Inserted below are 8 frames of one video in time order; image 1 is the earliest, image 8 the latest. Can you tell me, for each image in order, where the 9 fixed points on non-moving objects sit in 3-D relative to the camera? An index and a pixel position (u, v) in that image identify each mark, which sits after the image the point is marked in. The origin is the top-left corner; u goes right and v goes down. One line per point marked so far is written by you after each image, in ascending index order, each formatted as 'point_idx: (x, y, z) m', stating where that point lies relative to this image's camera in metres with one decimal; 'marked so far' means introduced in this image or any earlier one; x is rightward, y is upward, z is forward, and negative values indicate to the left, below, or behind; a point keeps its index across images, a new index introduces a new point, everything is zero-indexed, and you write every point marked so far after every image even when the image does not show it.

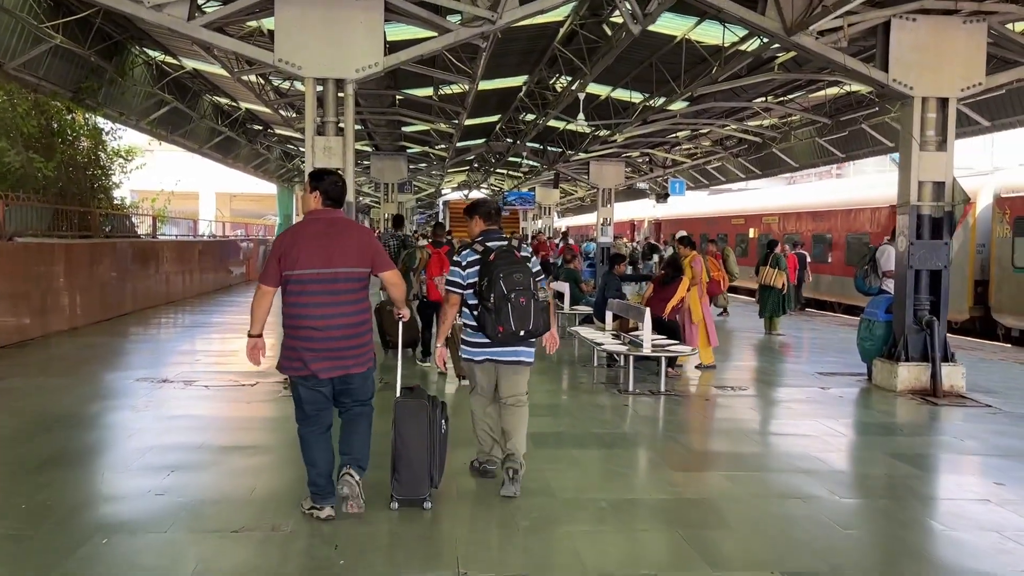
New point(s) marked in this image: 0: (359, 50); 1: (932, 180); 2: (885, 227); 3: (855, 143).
0: (-1.6, +2.5, +8.9) m
1: (+4.6, +1.2, +9.2) m
2: (+8.5, +1.4, +19.3) m
3: (+7.8, +3.3, +19.3) m
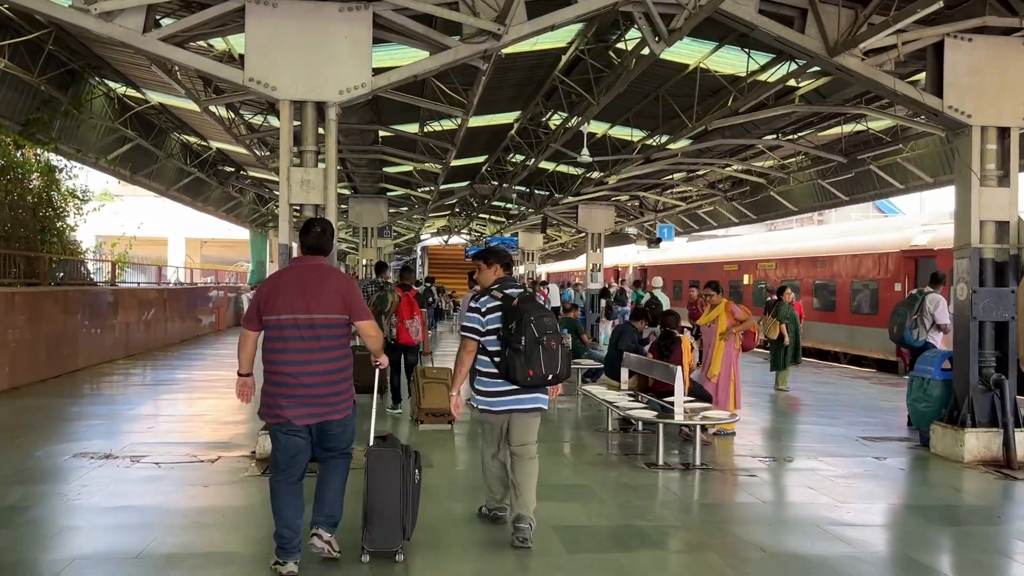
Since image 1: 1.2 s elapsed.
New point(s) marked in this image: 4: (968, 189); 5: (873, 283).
0: (-1.5, +2.0, +7.7) m
1: (+4.7, +0.7, +8.1) m
2: (+8.2, +0.3, +18.3) m
3: (+7.6, +2.3, +18.4) m
4: (+4.4, +1.0, +8.2) m
5: (+8.1, +0.1, +19.0) m
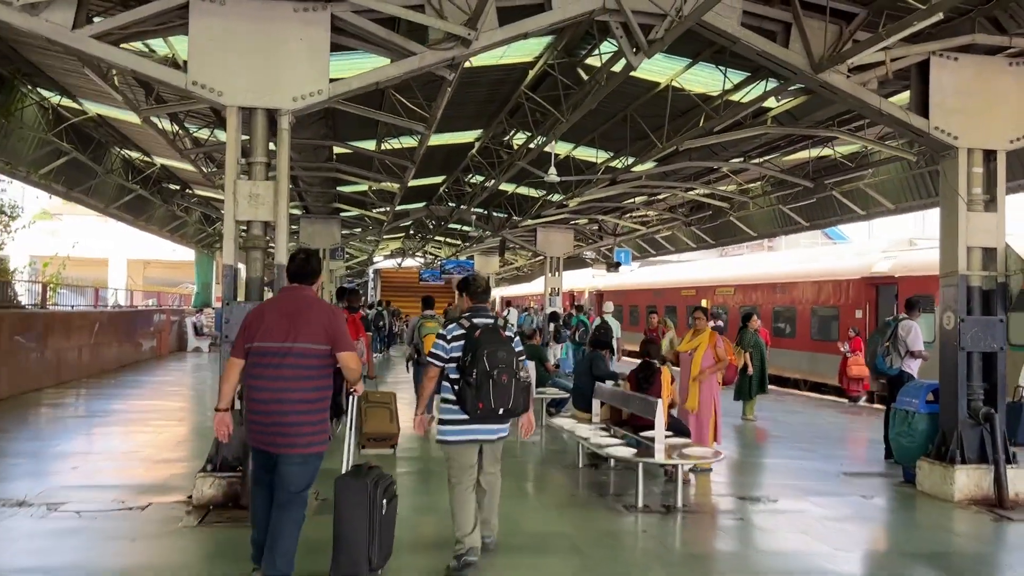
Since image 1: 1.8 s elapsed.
0: (-1.8, +1.8, +7.0) m
1: (+4.4, +0.4, +7.8) m
2: (+7.4, -0.3, +18.2) m
3: (+6.7, +1.7, +18.3) m
4: (+4.1, +0.7, +7.9) m
5: (+7.2, -0.5, +18.8) m
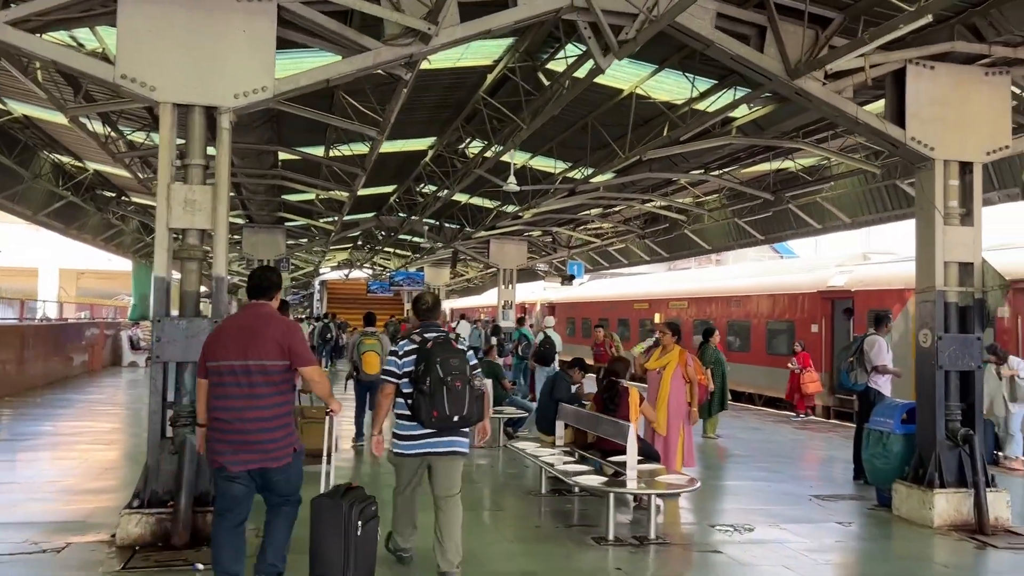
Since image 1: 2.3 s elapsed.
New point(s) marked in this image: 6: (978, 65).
0: (-2.1, +1.7, +6.4) m
1: (+4.0, +0.2, +7.6) m
2: (+6.4, -0.6, +18.1) m
3: (+5.7, +1.4, +18.2) m
4: (+3.8, +0.6, +7.6) m
5: (+6.1, -0.8, +18.7) m
6: (+4.2, +2.0, +7.6) m
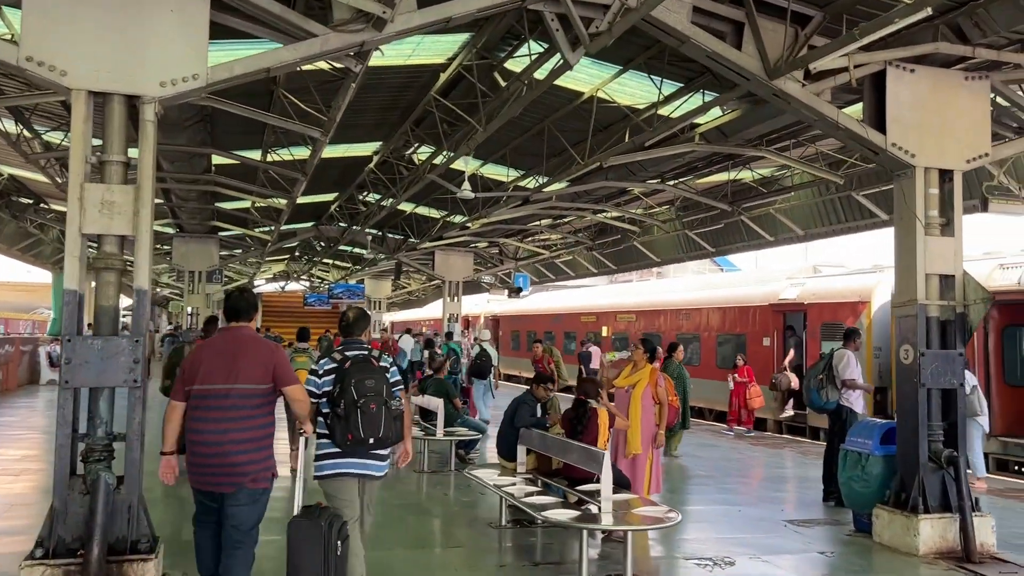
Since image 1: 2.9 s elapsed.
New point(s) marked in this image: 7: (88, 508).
0: (-2.3, +1.6, +5.7) m
1: (+3.7, +0.1, +7.2) m
2: (+5.2, -0.8, +17.9) m
3: (+4.6, +1.1, +17.9) m
4: (+3.4, +0.4, +7.3) m
5: (+5.0, -1.1, +18.5) m
6: (+3.9, +1.9, +7.3) m
7: (-2.7, -1.4, +5.4) m
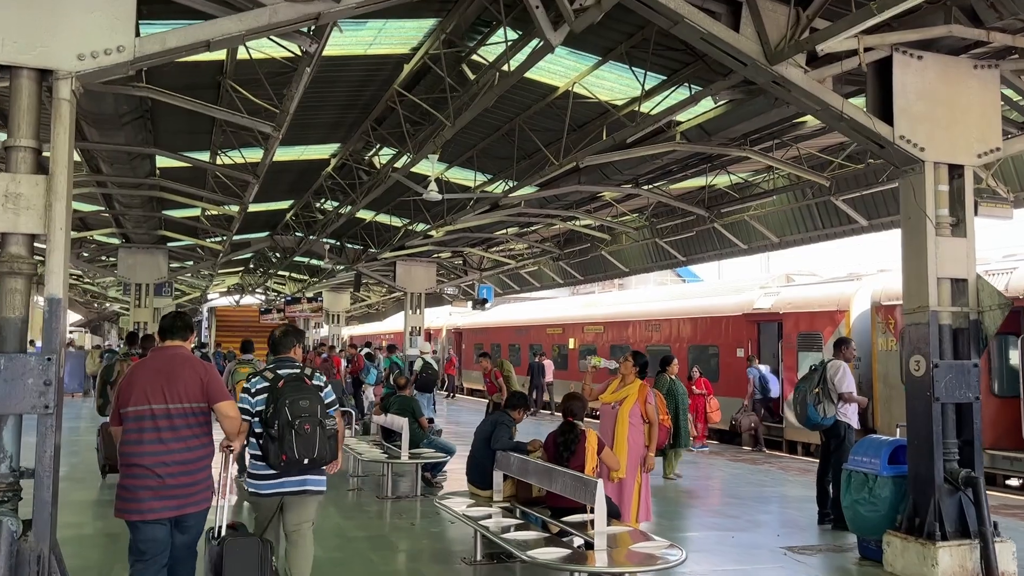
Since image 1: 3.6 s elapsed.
0: (-2.5, +1.5, +4.8) m
1: (+3.5, +0.1, +6.7) m
2: (+4.5, -1.0, +17.4) m
3: (+3.9, +0.9, +17.4) m
4: (+3.2, +0.4, +6.7) m
5: (+4.3, -1.3, +17.9) m
6: (+3.7, +1.9, +6.8) m
7: (-2.8, -1.5, +4.5) m
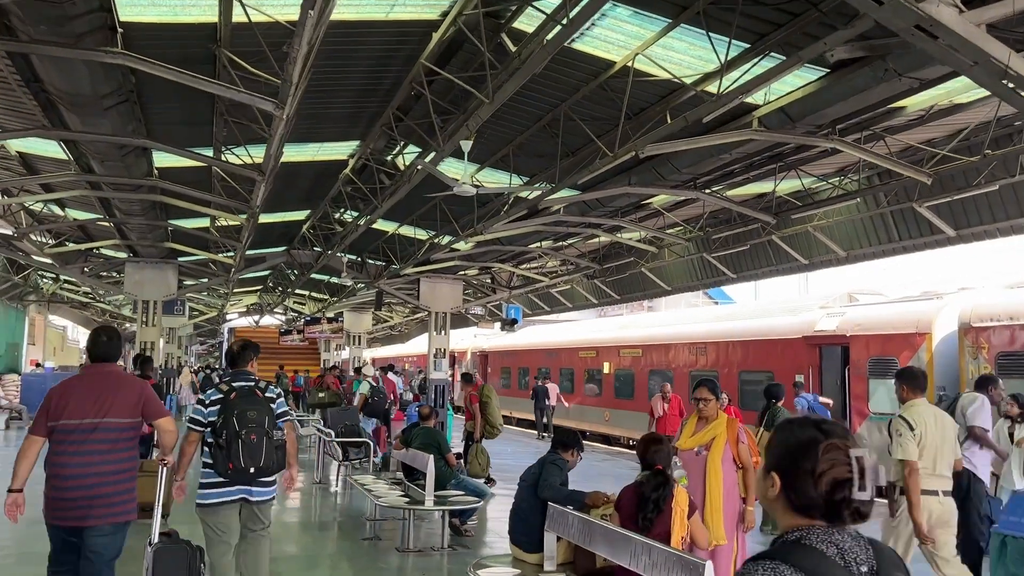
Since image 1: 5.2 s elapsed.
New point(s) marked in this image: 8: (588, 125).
0: (-2.1, +1.5, +3.5) m
1: (+3.8, 0.0, +5.1) m
2: (+5.2, -1.4, +15.7) m
3: (+4.5, +0.5, +15.8) m
4: (+3.6, +0.3, +5.1) m
5: (+4.9, -1.7, +16.3) m
6: (+4.0, +1.8, +5.2) m
7: (-2.5, -1.4, +3.0) m
8: (+0.8, +1.7, +9.0) m
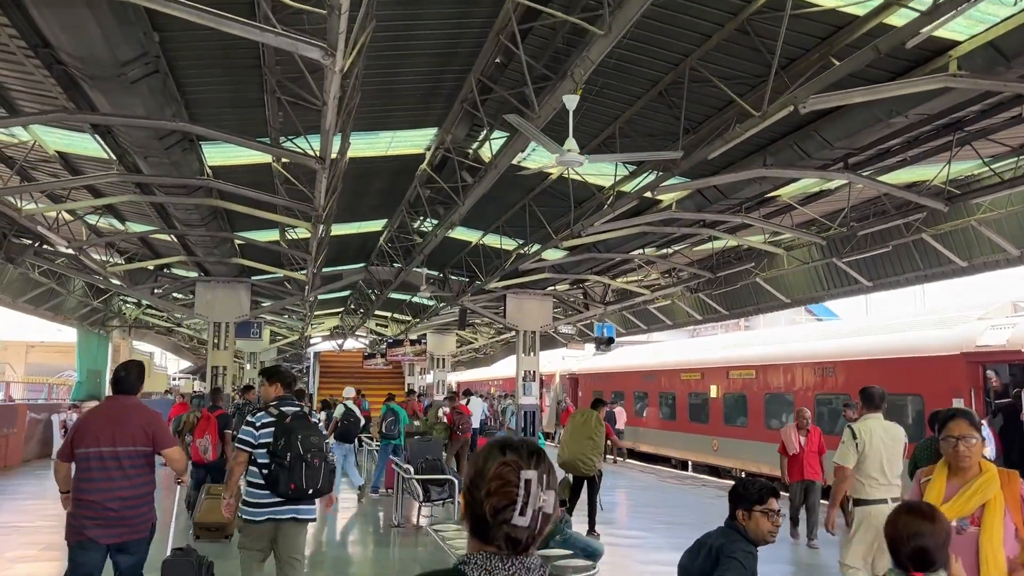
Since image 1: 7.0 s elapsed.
0: (-1.7, +1.6, +1.9) m
1: (+4.4, +0.2, +2.9) m
2: (+6.8, -1.5, +13.3) m
3: (+6.2, +0.4, +13.5) m
4: (+4.1, +0.5, +3.0) m
5: (+6.6, -1.8, +13.9) m
6: (+4.6, +1.9, +3.1) m
7: (-2.1, -1.3, +1.4) m
8: (+1.8, +1.7, +7.1) m
